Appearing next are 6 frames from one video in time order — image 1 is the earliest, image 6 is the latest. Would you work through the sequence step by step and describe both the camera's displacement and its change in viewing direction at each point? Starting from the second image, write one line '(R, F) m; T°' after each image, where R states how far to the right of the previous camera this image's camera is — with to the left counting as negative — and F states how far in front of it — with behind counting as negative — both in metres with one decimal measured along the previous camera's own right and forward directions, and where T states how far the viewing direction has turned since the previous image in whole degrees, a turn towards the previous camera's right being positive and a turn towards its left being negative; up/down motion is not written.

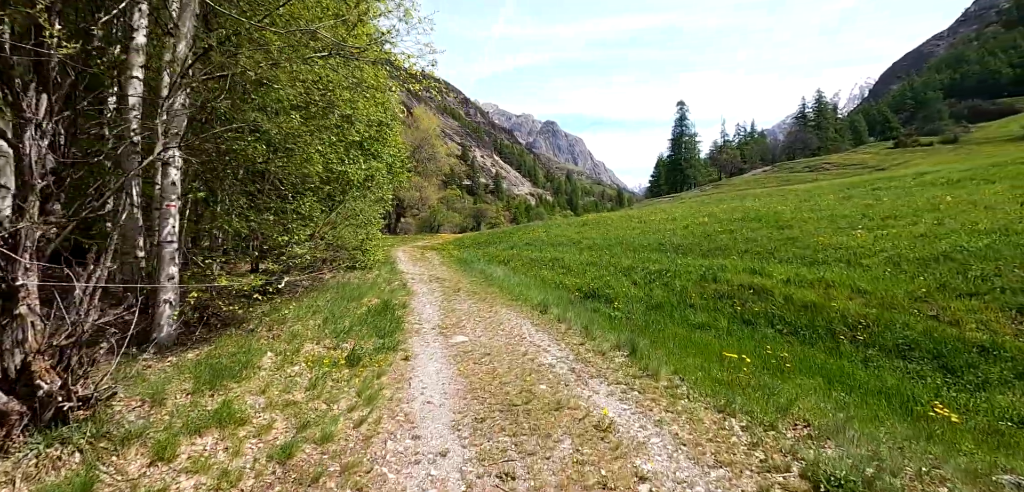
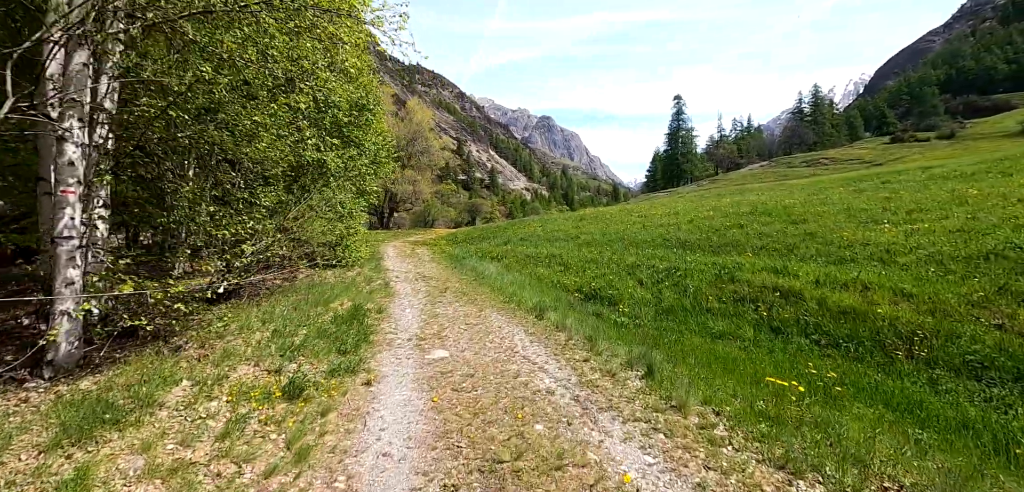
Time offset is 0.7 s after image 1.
(+0.1, +1.8) m; +1°
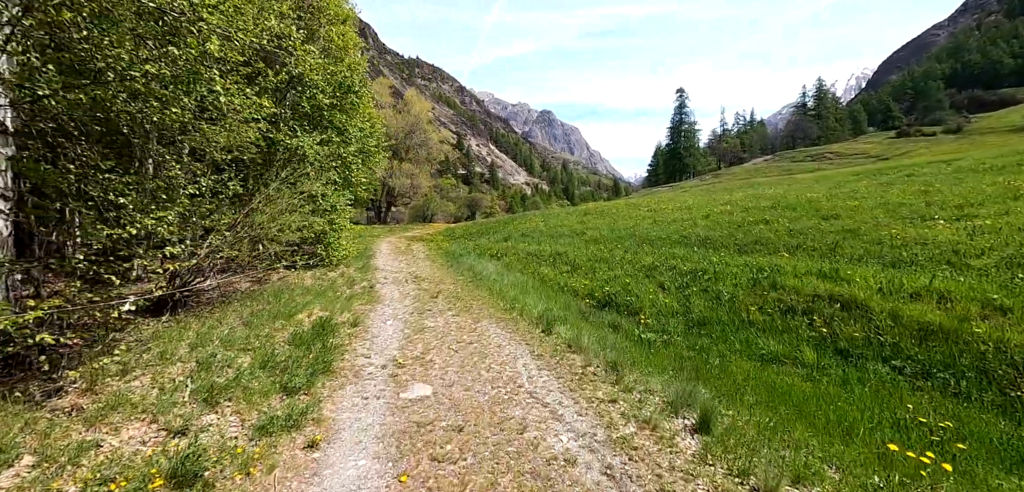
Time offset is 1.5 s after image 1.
(-0.1, +2.1) m; 0°
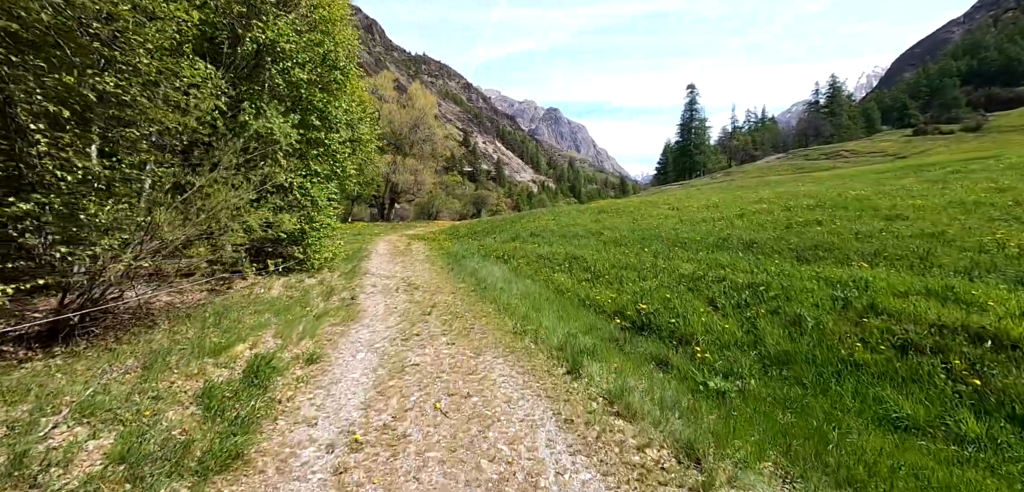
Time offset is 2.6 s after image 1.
(-0.2, +2.8) m; -1°
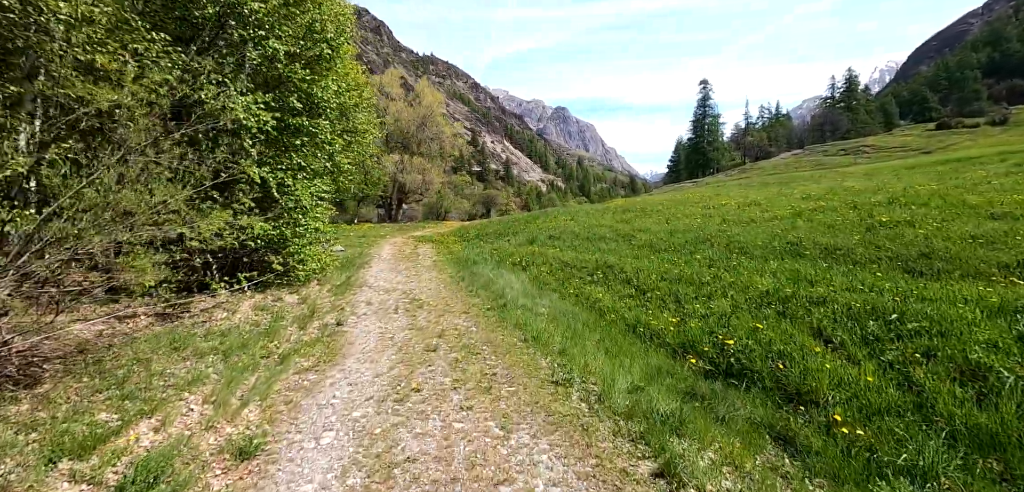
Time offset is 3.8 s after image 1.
(-0.5, +2.8) m; -1°
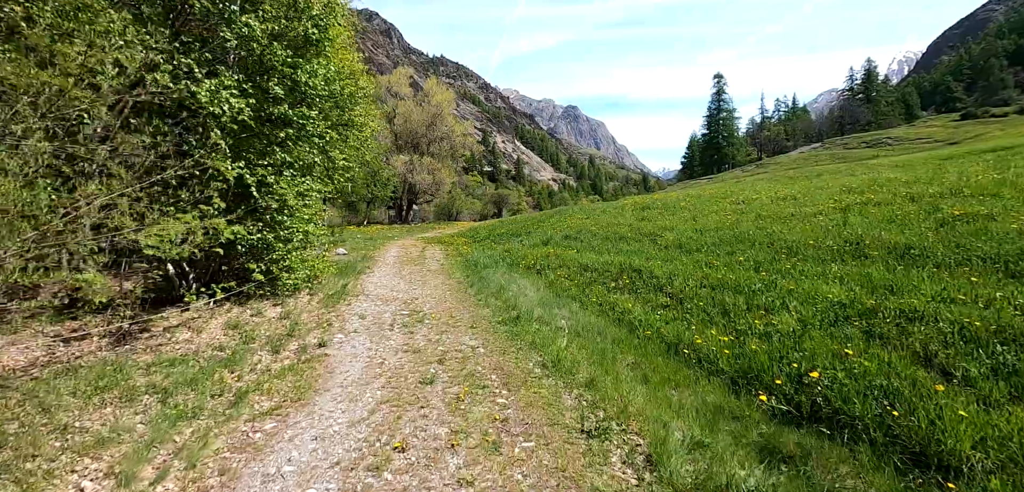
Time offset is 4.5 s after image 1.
(0.0, +1.7) m; -2°
